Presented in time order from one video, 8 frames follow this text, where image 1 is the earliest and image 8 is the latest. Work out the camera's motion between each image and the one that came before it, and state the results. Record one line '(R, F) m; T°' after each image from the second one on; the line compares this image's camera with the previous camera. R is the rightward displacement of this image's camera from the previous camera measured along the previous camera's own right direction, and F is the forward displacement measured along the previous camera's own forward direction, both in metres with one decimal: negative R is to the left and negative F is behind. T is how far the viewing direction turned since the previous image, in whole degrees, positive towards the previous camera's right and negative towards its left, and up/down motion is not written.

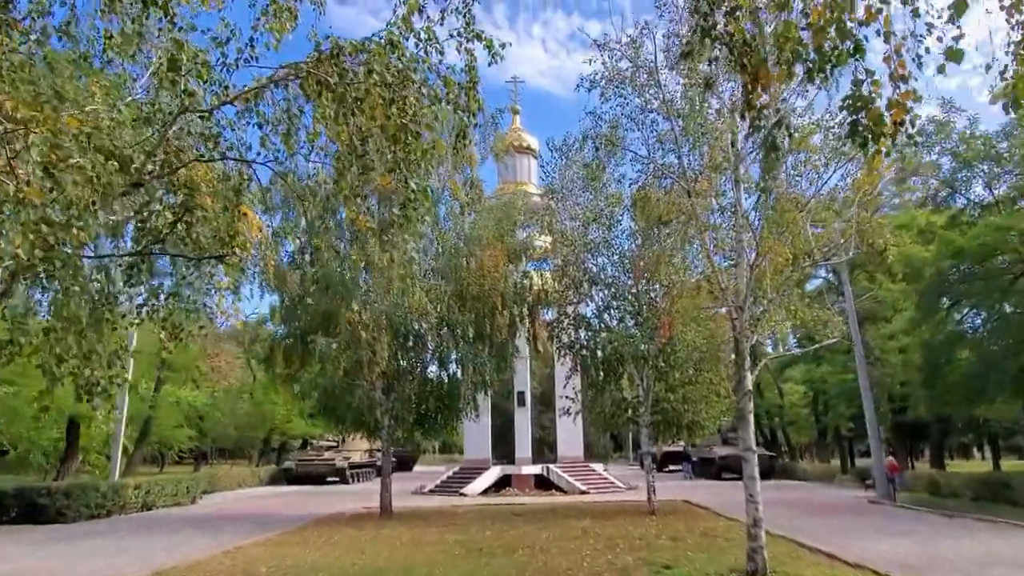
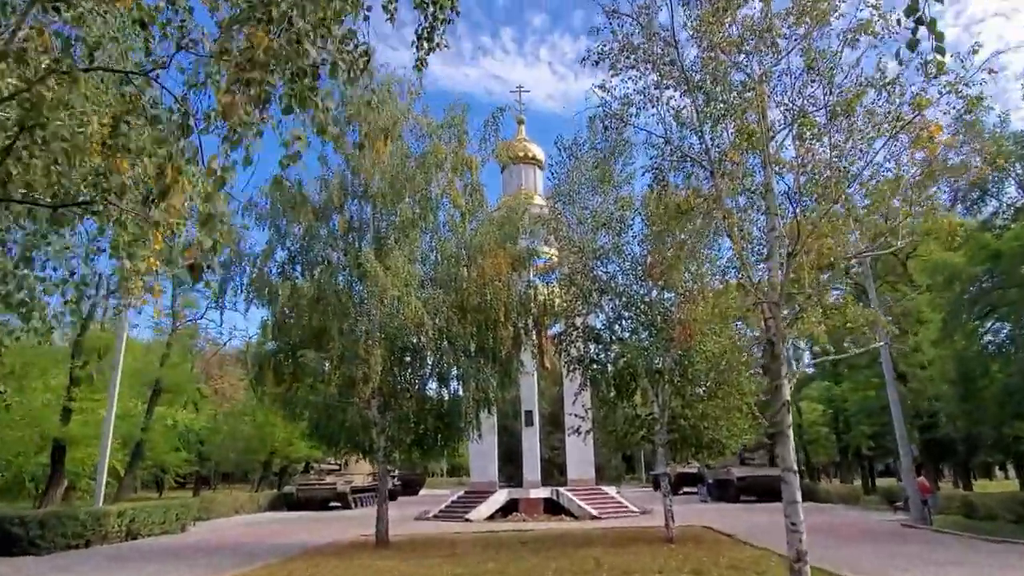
(+0.1, +1.2) m; -1°
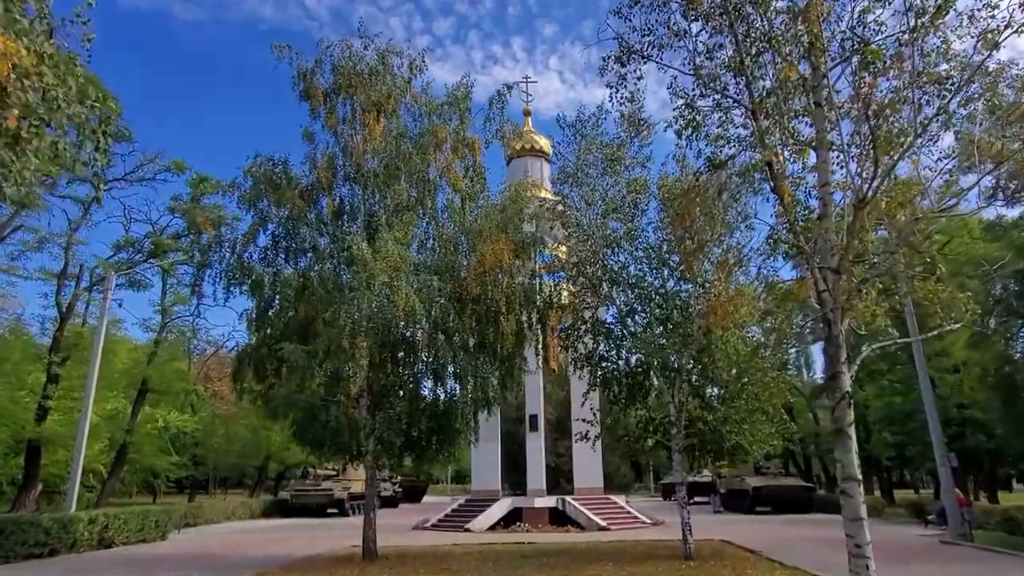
(+0.1, +1.4) m; -1°
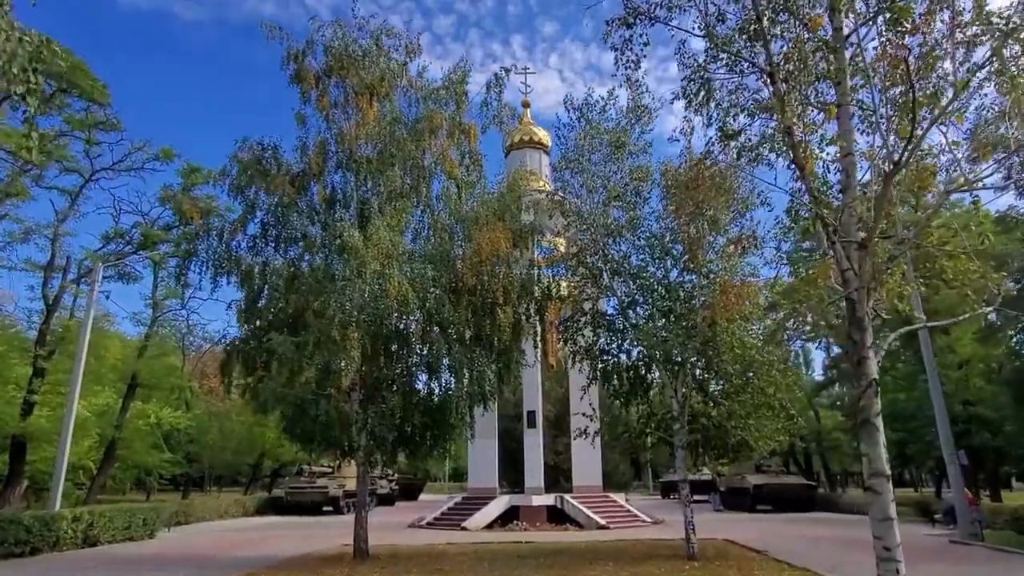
(0.0, +0.5) m; 0°
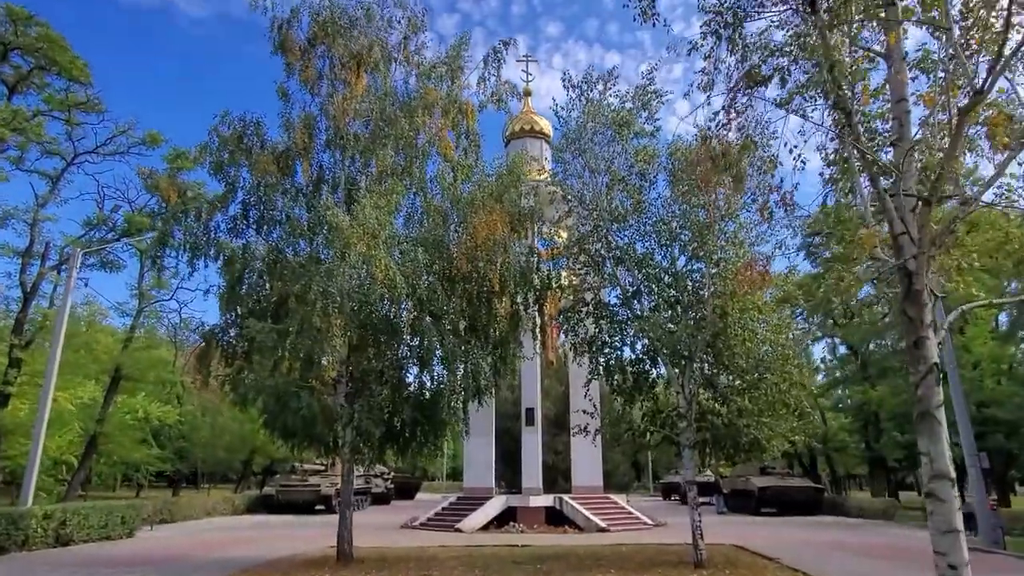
(+0.1, +0.9) m; 0°
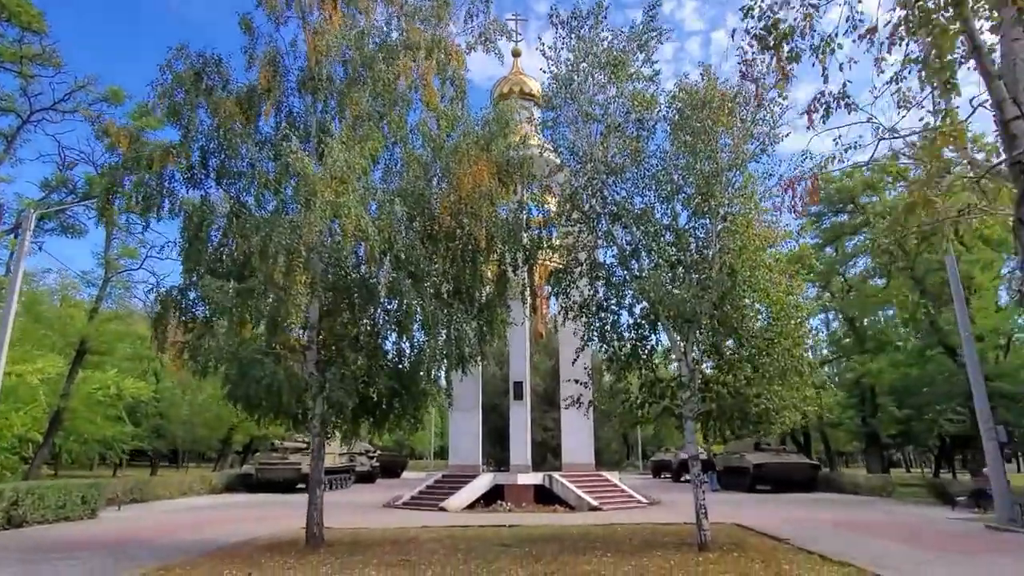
(0.0, +1.2) m; +1°
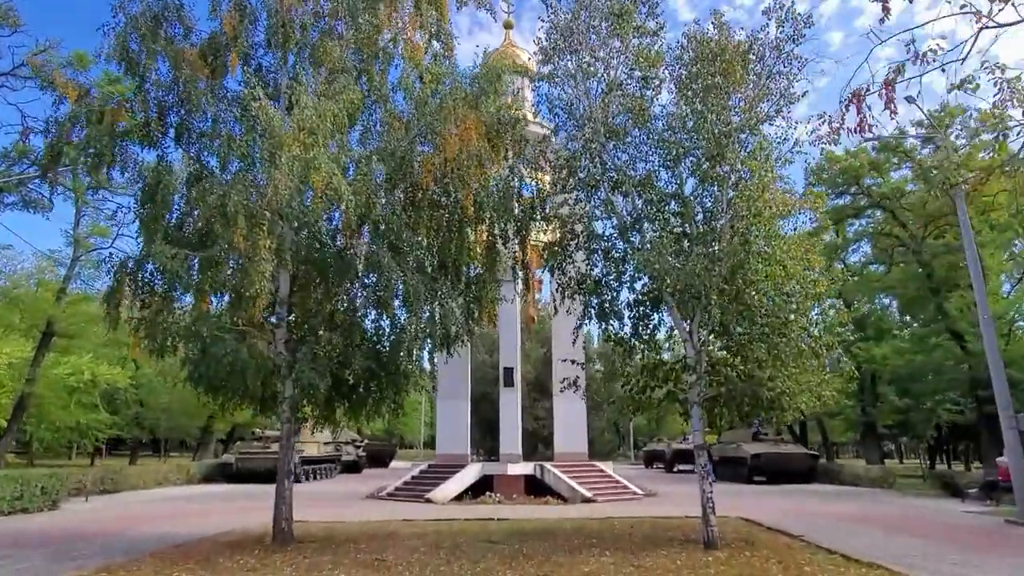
(0.0, +1.1) m; +1°
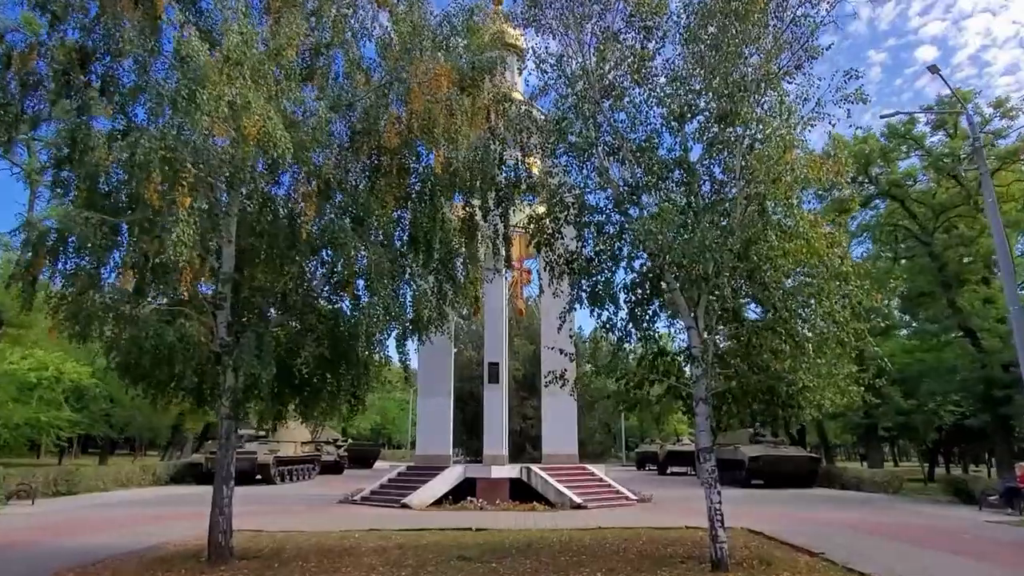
(+0.2, +1.5) m; +1°
